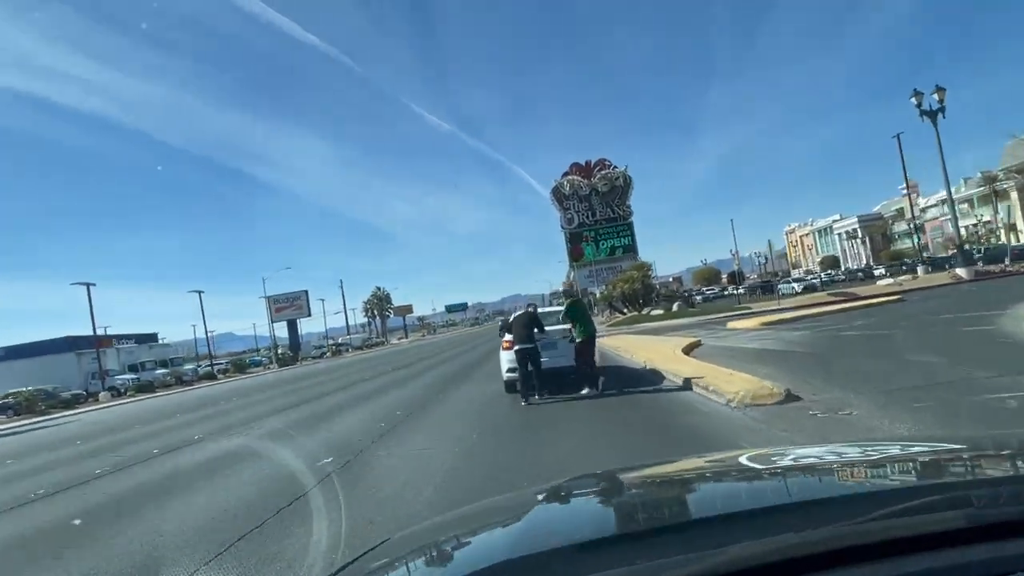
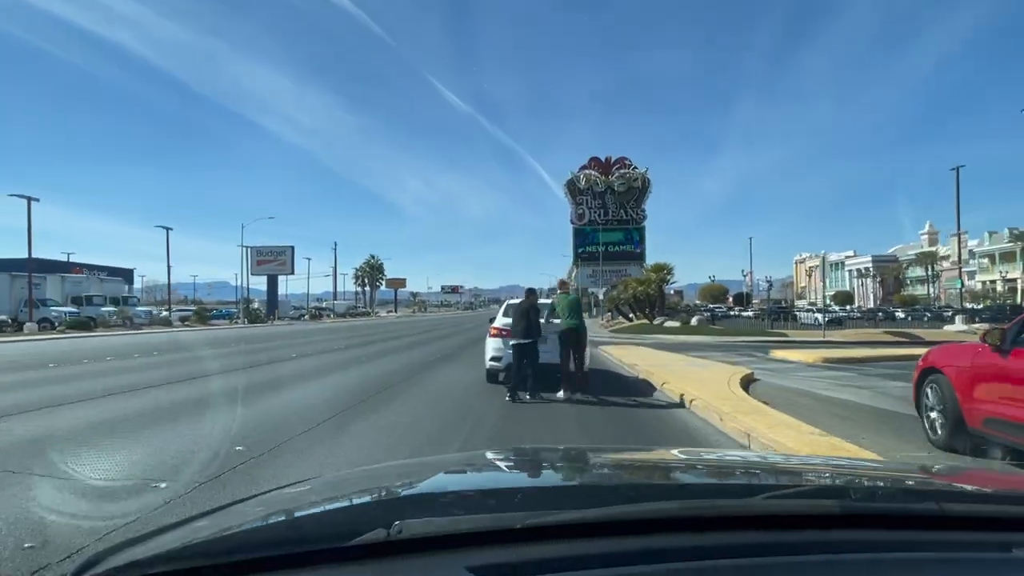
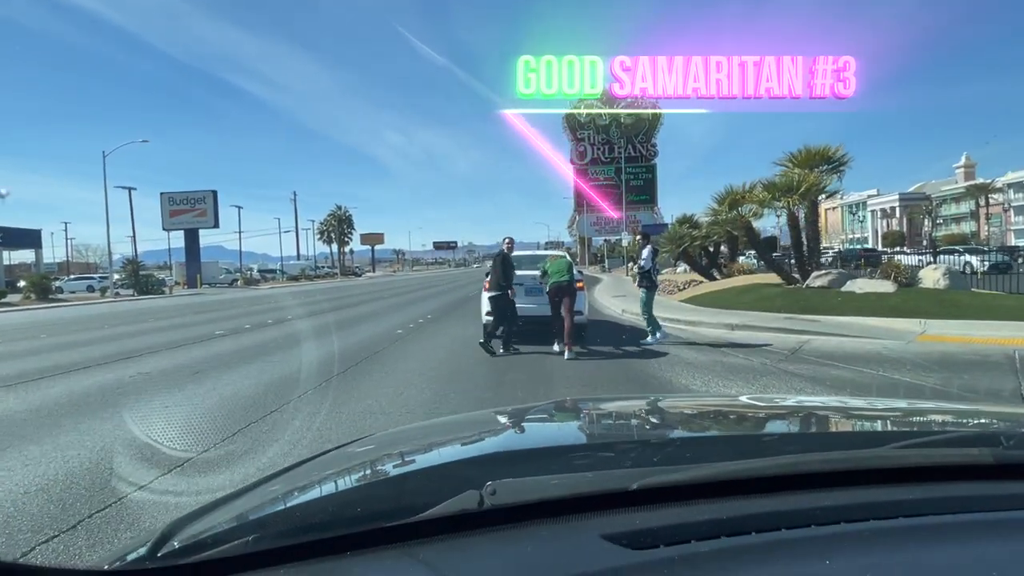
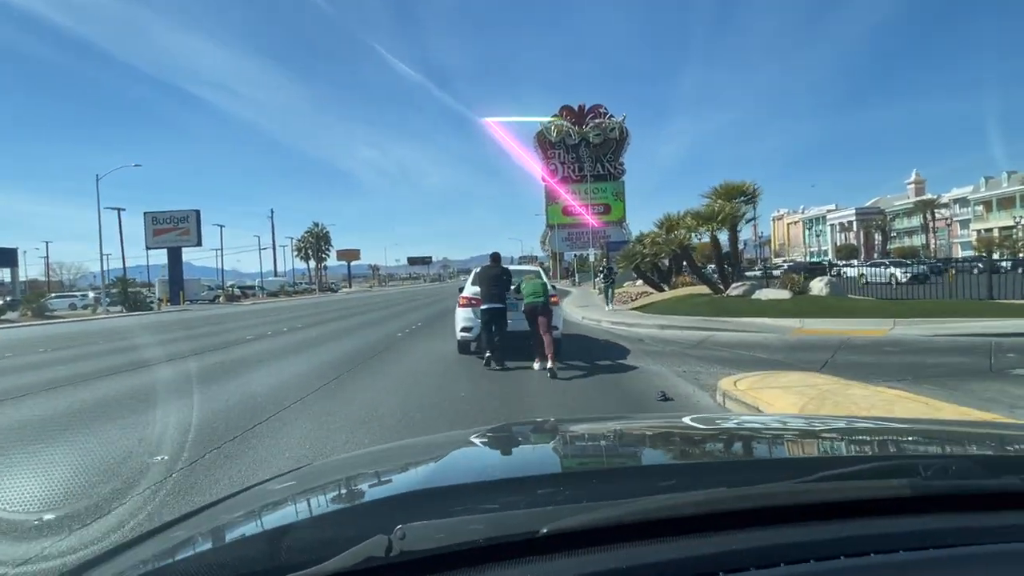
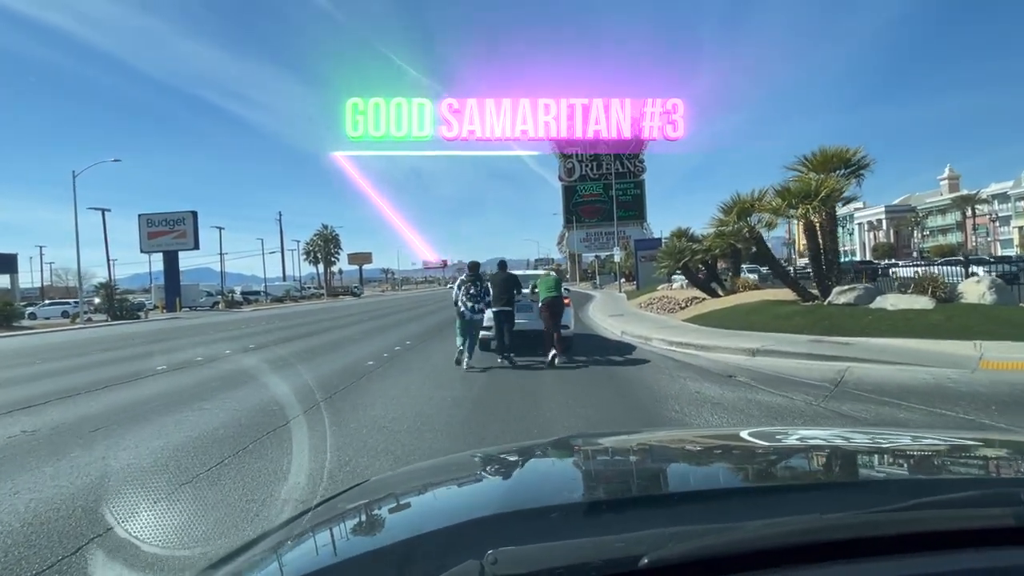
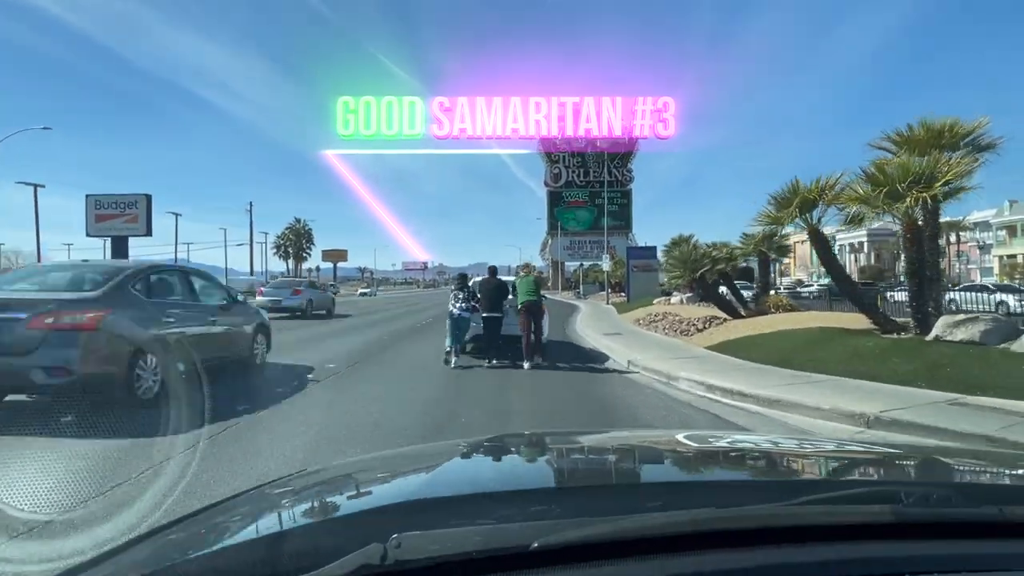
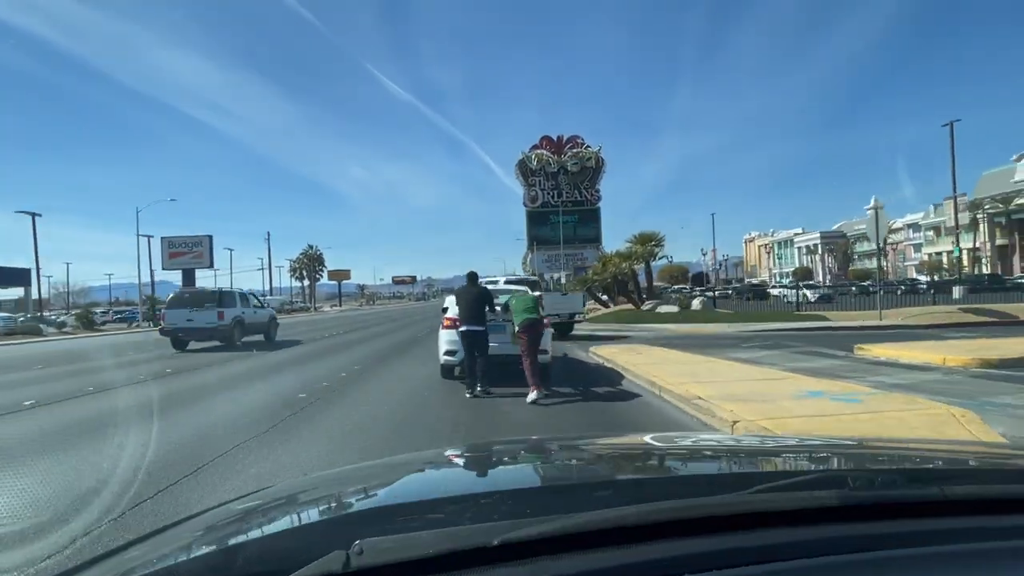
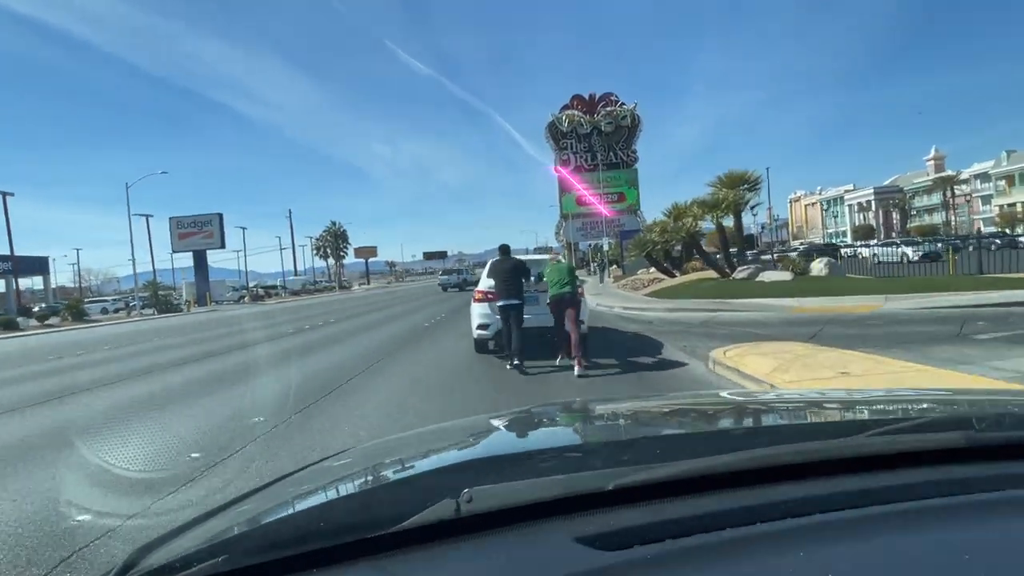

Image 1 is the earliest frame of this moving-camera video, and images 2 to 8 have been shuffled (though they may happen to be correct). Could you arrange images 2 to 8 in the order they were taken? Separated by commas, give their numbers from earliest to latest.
2, 7, 8, 4, 3, 5, 6
